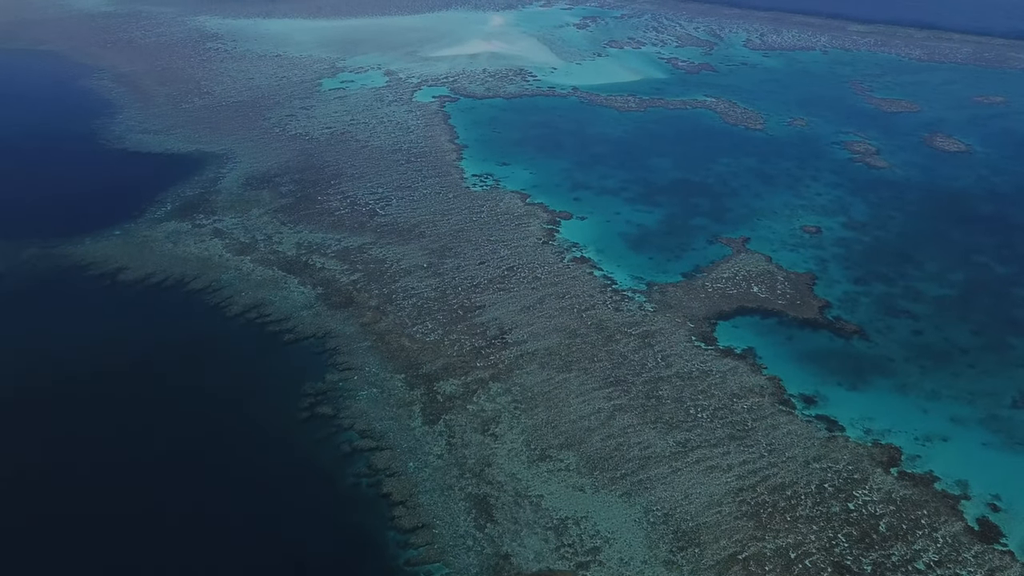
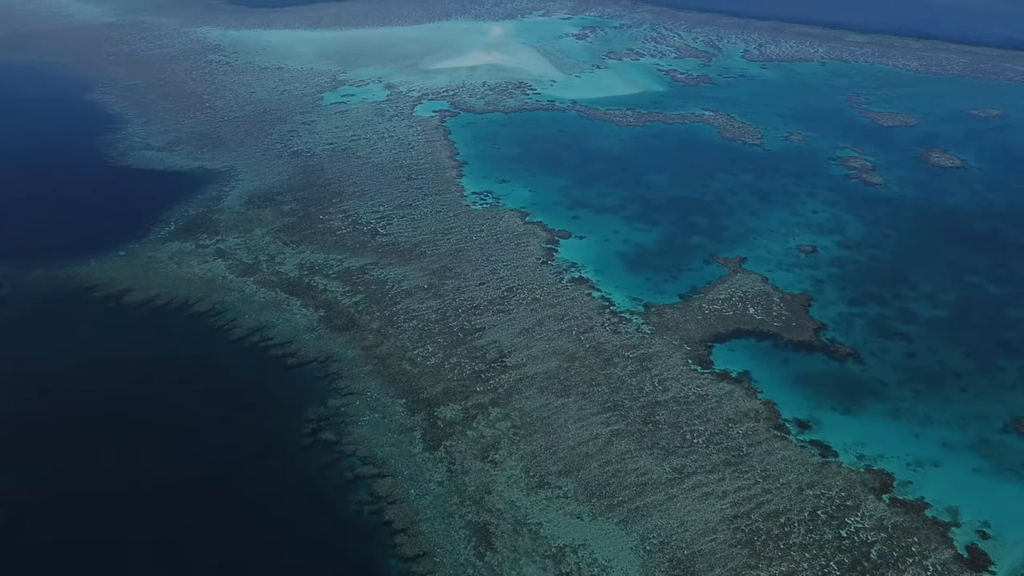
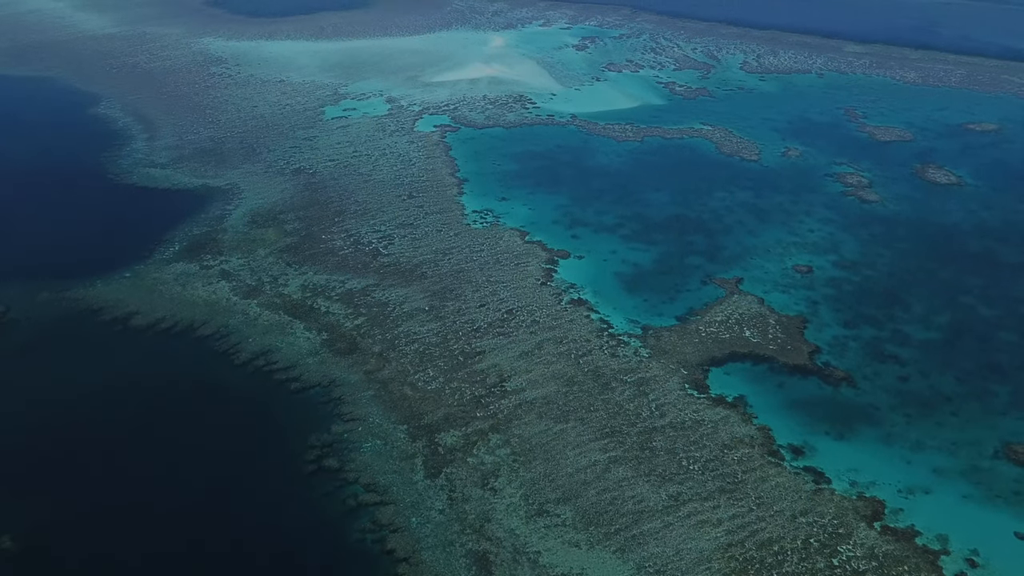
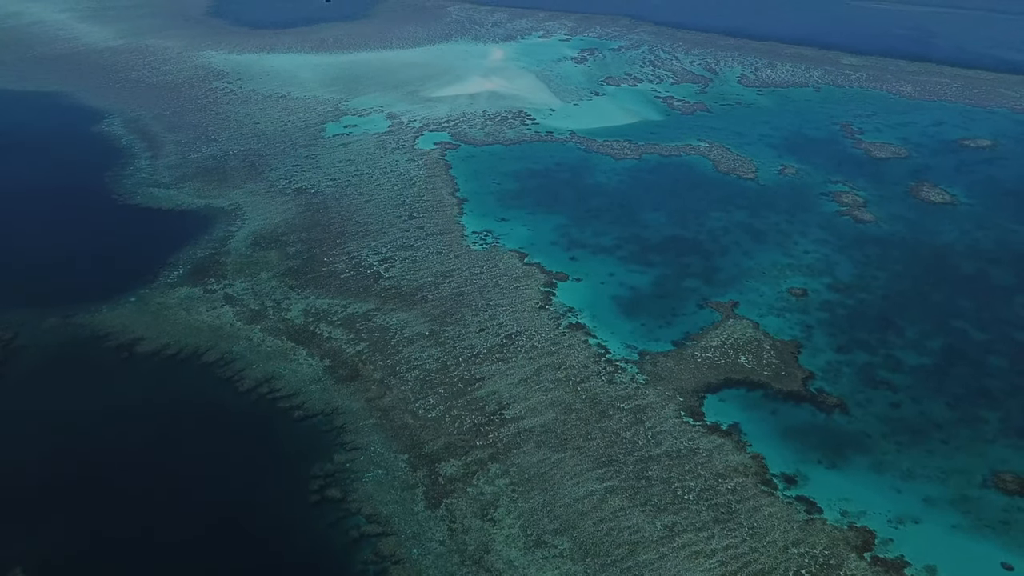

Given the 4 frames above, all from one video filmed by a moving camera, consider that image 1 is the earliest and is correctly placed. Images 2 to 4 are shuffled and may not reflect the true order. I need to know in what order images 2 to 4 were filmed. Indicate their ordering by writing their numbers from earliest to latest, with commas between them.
2, 3, 4
